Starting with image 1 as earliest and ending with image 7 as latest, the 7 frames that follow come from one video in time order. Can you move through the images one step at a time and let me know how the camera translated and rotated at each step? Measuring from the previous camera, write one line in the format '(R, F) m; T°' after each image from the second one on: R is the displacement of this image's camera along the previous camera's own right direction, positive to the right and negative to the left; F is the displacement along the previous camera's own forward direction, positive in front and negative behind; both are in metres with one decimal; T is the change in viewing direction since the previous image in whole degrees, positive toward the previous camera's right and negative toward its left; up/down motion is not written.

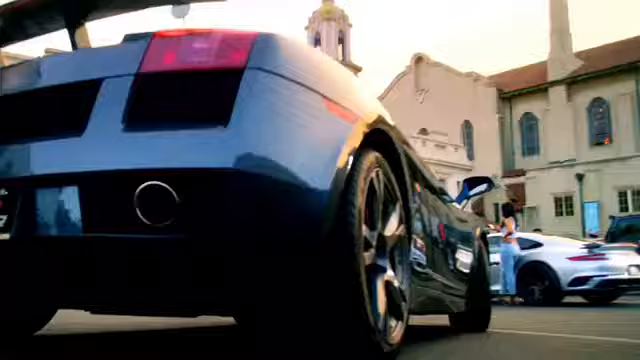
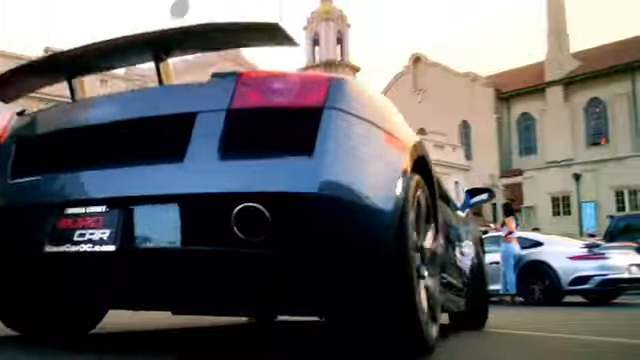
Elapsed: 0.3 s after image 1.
(-0.1, -0.1) m; 0°
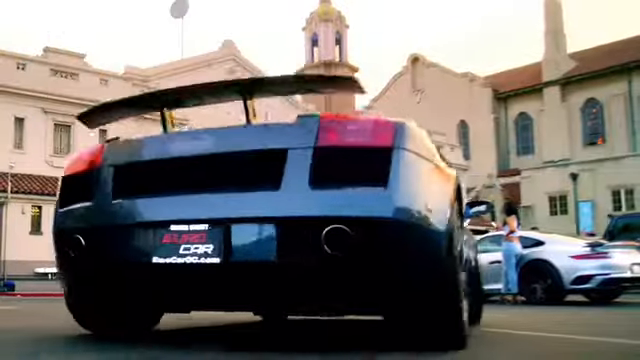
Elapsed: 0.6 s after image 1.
(-0.2, -0.1) m; 0°
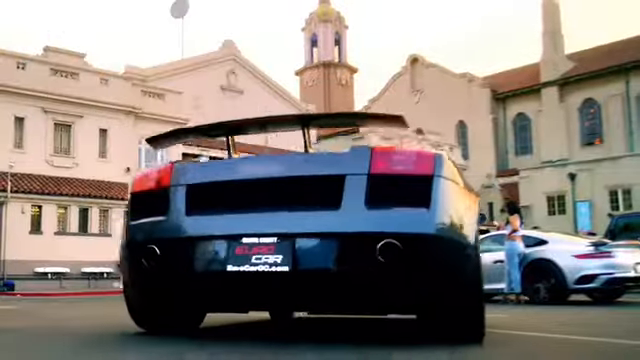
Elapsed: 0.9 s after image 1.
(-0.1, -0.1) m; 0°
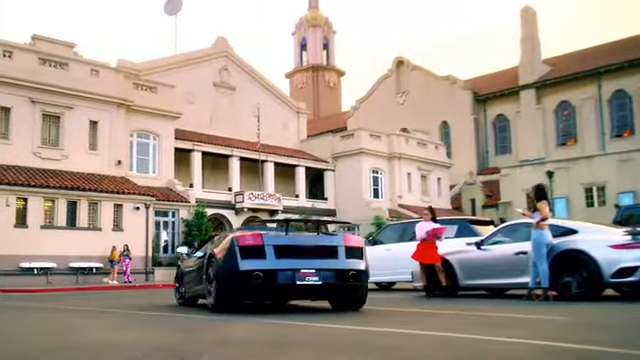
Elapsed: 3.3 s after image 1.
(-0.1, -0.9) m; +2°
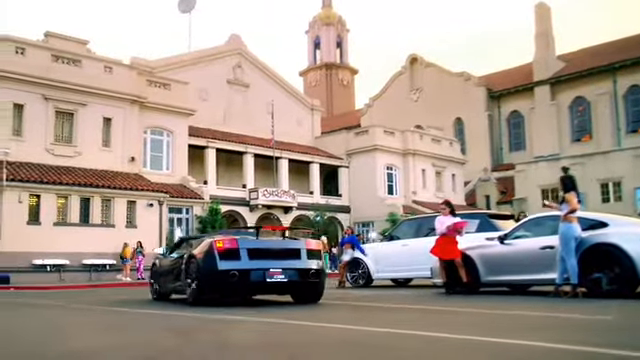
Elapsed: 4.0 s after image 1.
(0.0, +0.3) m; -1°
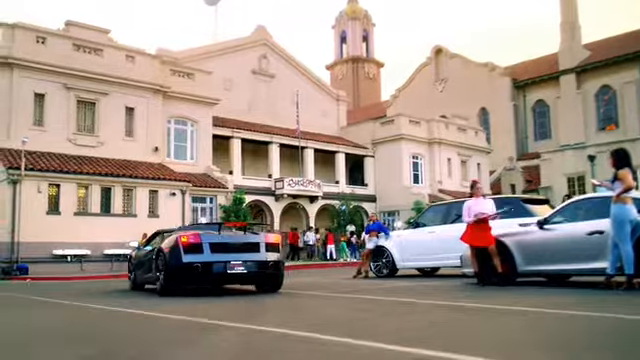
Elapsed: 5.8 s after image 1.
(+0.1, +0.8) m; -2°
